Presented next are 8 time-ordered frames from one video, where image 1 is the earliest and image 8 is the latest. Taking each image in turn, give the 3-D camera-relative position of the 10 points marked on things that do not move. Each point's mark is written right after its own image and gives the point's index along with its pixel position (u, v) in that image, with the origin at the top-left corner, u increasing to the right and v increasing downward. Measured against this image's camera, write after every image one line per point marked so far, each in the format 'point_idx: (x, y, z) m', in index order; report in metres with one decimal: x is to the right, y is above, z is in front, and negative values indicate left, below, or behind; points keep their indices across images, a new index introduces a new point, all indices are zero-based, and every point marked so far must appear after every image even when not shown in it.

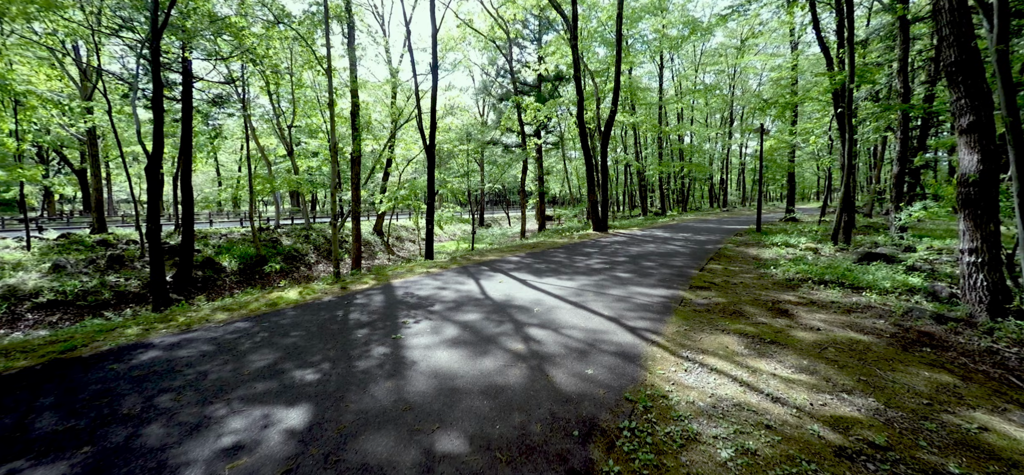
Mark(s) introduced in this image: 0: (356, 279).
0: (-3.1, -0.8, +8.0) m
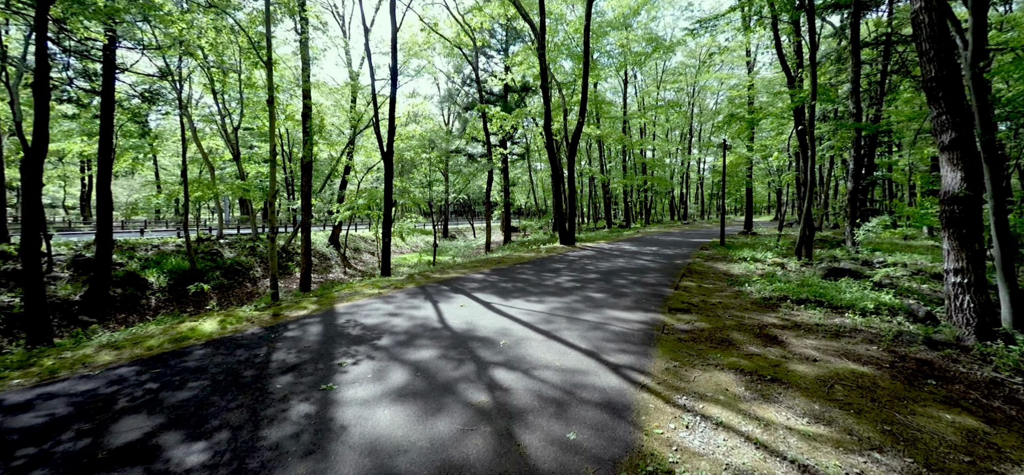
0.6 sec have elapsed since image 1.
0: (-3.7, -1.1, +6.9) m
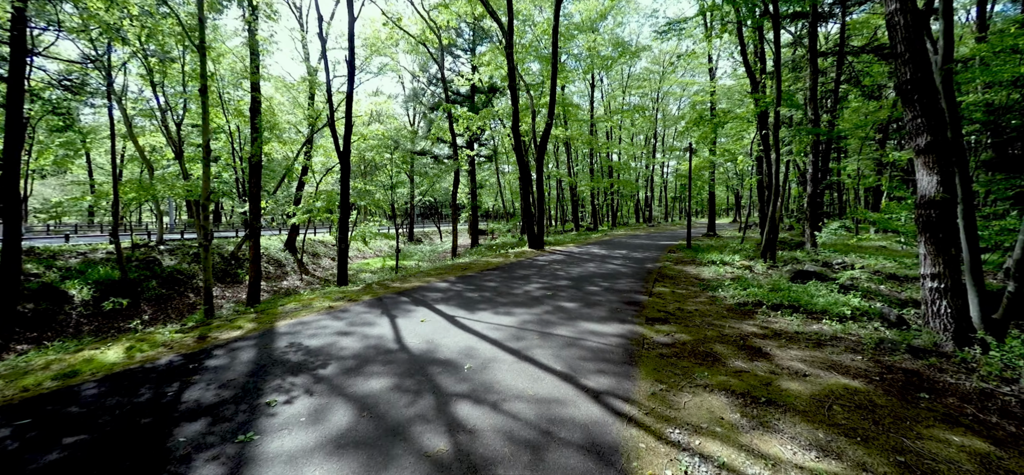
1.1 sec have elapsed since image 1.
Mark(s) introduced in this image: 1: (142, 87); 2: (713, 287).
0: (-4.2, -1.2, +6.1) m
1: (-15.0, +6.1, +16.4) m
2: (+4.3, -1.1, +8.7) m
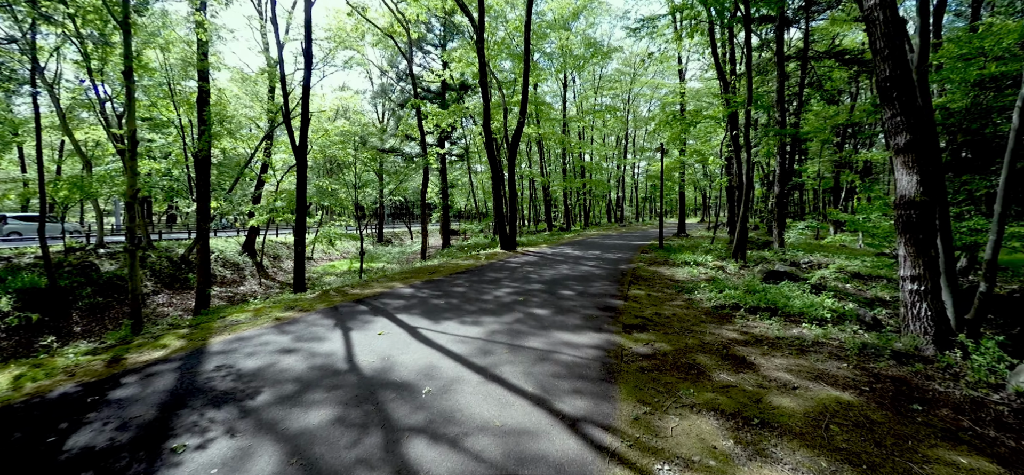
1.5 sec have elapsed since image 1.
0: (-4.7, -1.3, +5.3) m
1: (-16.1, +6.0, +14.9) m
2: (+3.7, -1.1, +8.5) m
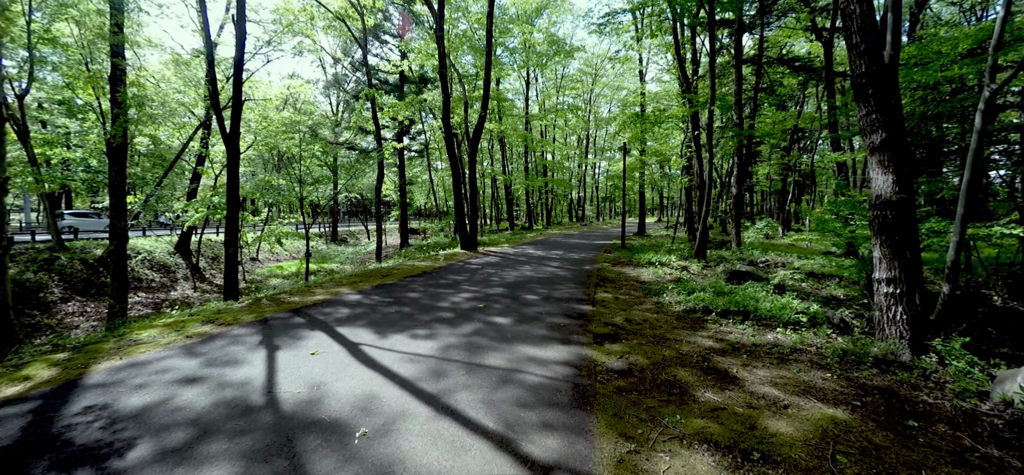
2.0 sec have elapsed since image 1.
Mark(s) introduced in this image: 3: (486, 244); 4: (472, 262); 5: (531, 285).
0: (-5.1, -1.3, +4.2) m
1: (-17.4, +6.0, +12.7) m
2: (+2.9, -1.1, +8.2) m
3: (-1.3, -0.3, +19.8) m
4: (-1.2, -0.7, +12.1) m
5: (+0.4, -1.0, +8.4) m
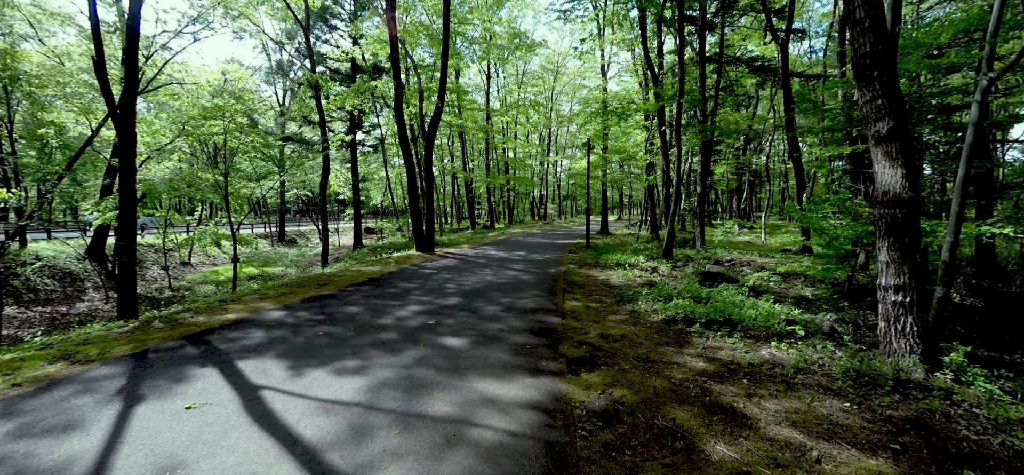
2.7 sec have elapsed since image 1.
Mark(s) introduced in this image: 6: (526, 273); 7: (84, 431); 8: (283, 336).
0: (-5.5, -1.4, +2.8) m
1: (-18.6, +5.8, +10.0) m
2: (+2.2, -1.1, +7.5) m
3: (-3.1, -0.3, +18.6) m
4: (-2.3, -0.8, +10.9) m
5: (-0.4, -1.0, +7.4) m
6: (+0.4, -0.9, +9.9) m
7: (-2.9, -1.3, +2.8) m
8: (-2.8, -1.2, +4.9) m
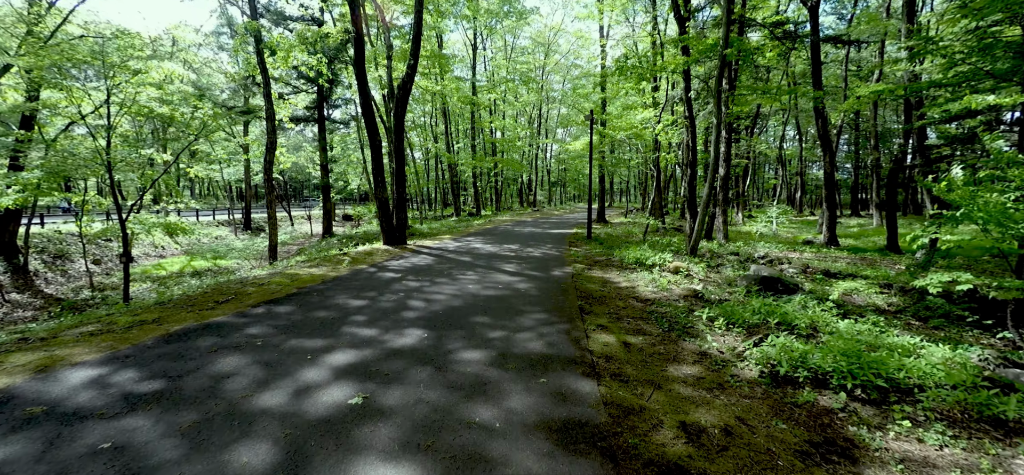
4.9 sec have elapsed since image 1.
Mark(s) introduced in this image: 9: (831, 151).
0: (-5.4, -1.5, 0.0) m
1: (-18.7, +6.0, +6.6) m
2: (+2.1, -1.1, +5.0) m
3: (-3.5, +0.1, +16.0) m
4: (-2.5, -0.6, +8.3) m
5: (-0.4, -1.0, +4.8) m
6: (+0.2, -0.7, +7.3) m
7: (-2.8, -1.4, +0.1) m
8: (-2.7, -1.2, +2.3) m
9: (+12.8, +3.5, +16.2) m
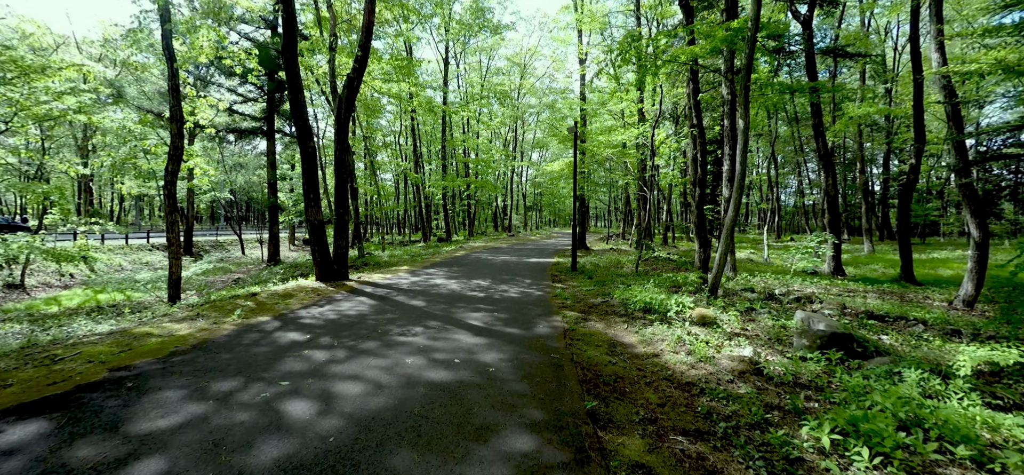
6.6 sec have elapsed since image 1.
0: (-5.3, -1.5, -2.7) m
1: (-19.0, +5.6, +3.5) m
2: (+1.8, -1.4, +2.7) m
3: (-4.5, -0.9, +13.4) m
4: (-2.9, -1.2, +5.8) m
5: (-0.7, -1.3, +2.4) m
6: (-0.2, -1.3, +5.0) m
7: (-2.8, -1.5, -2.5) m
8: (-2.8, -1.4, -0.3) m
9: (+11.8, +2.4, +14.9) m
